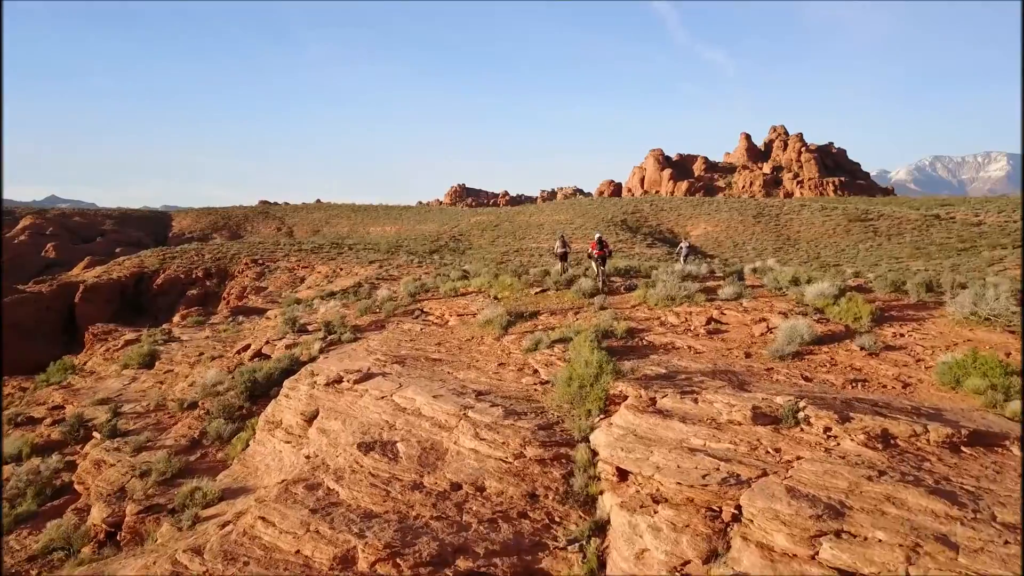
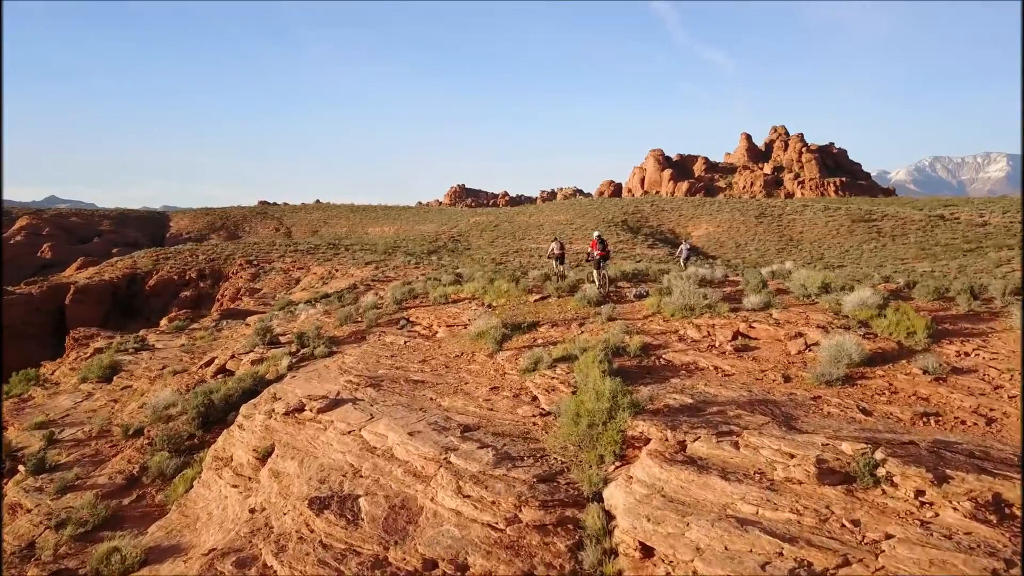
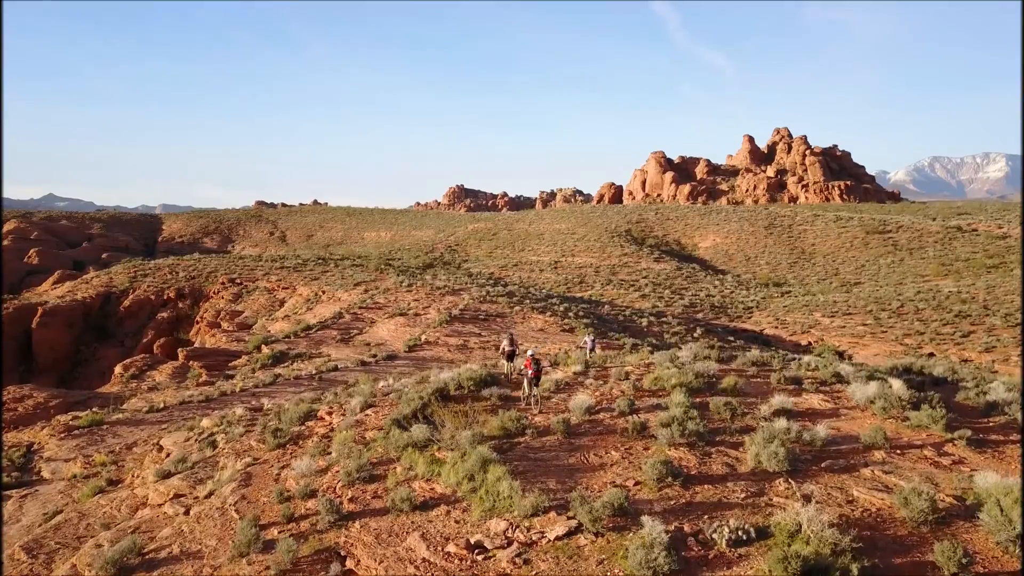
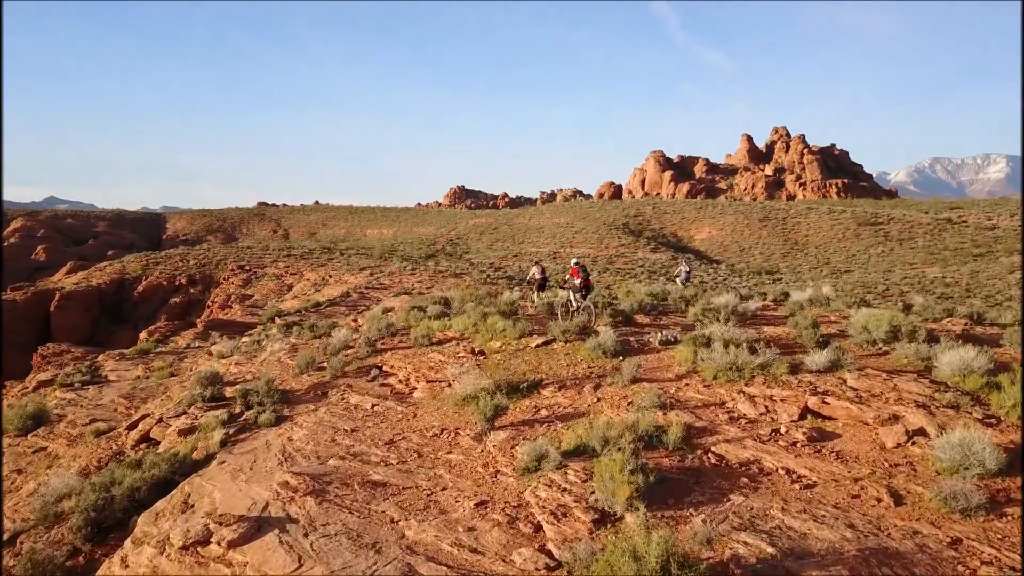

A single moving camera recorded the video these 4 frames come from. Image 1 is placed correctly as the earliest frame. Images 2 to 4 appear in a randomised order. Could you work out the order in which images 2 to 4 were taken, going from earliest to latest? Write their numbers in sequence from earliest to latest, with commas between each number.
2, 4, 3
